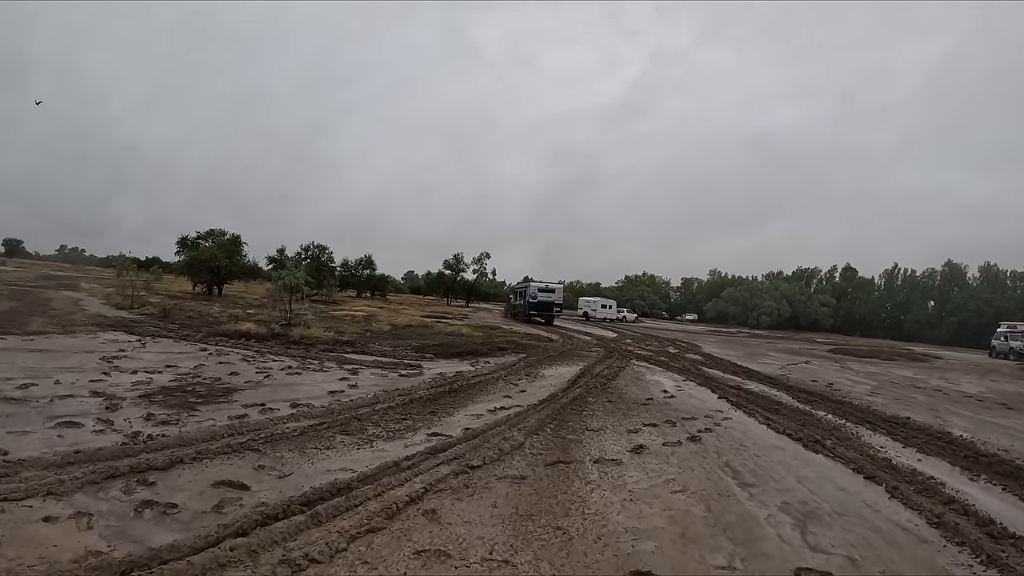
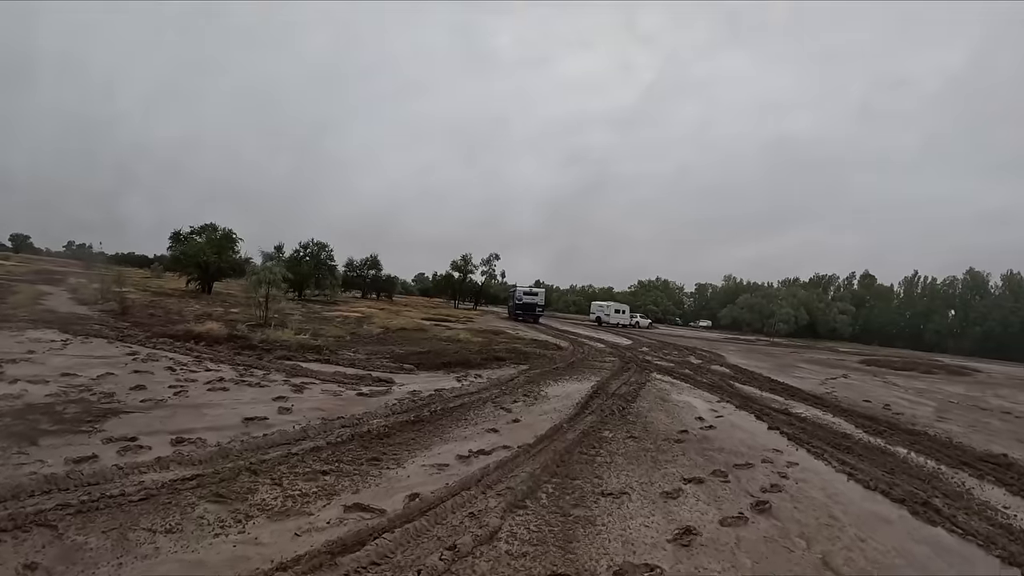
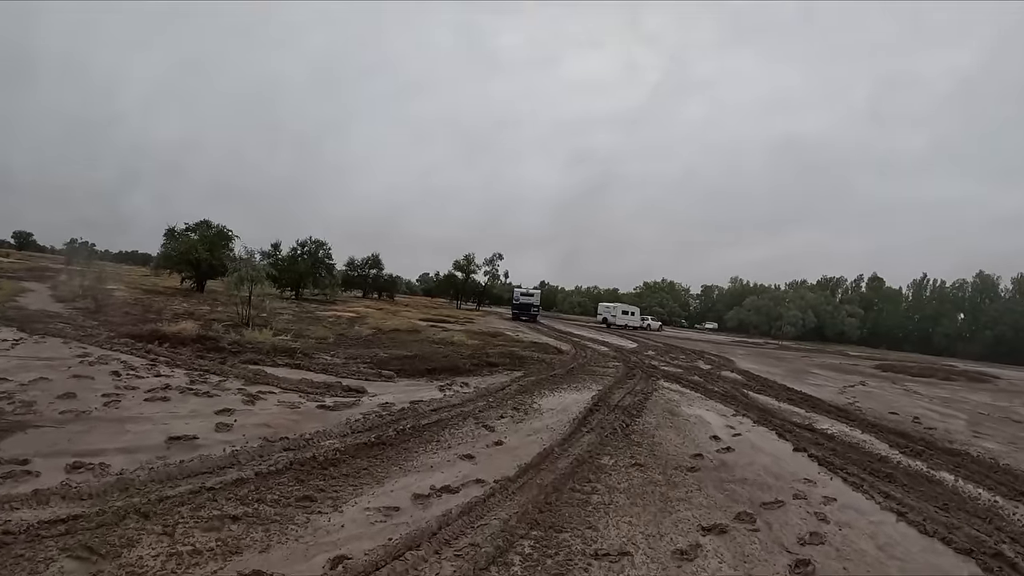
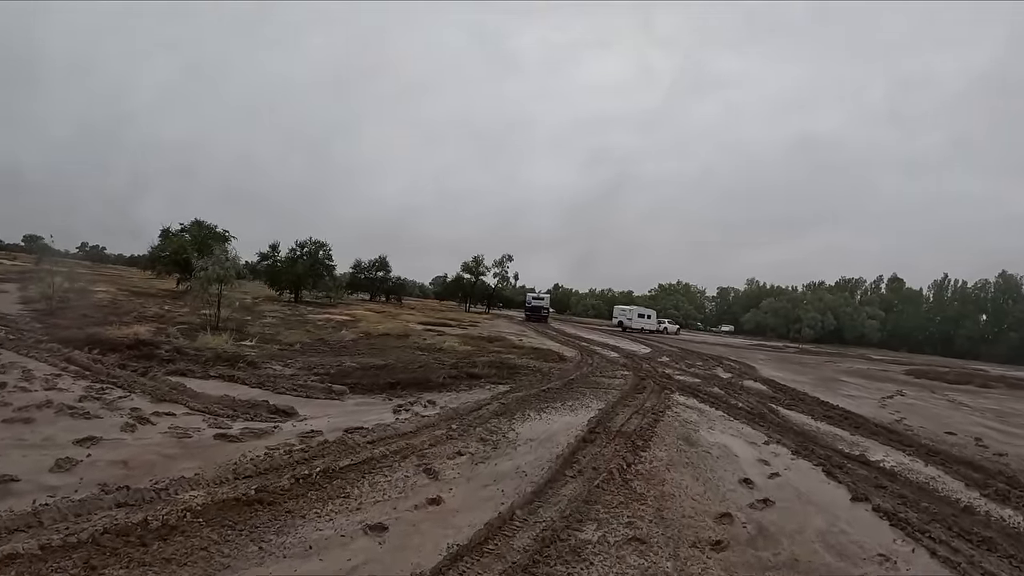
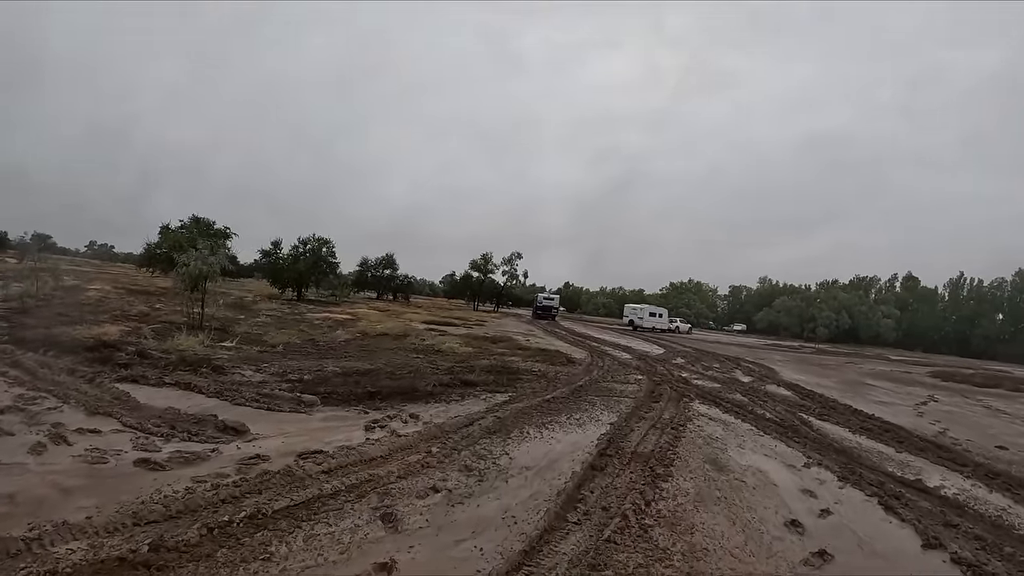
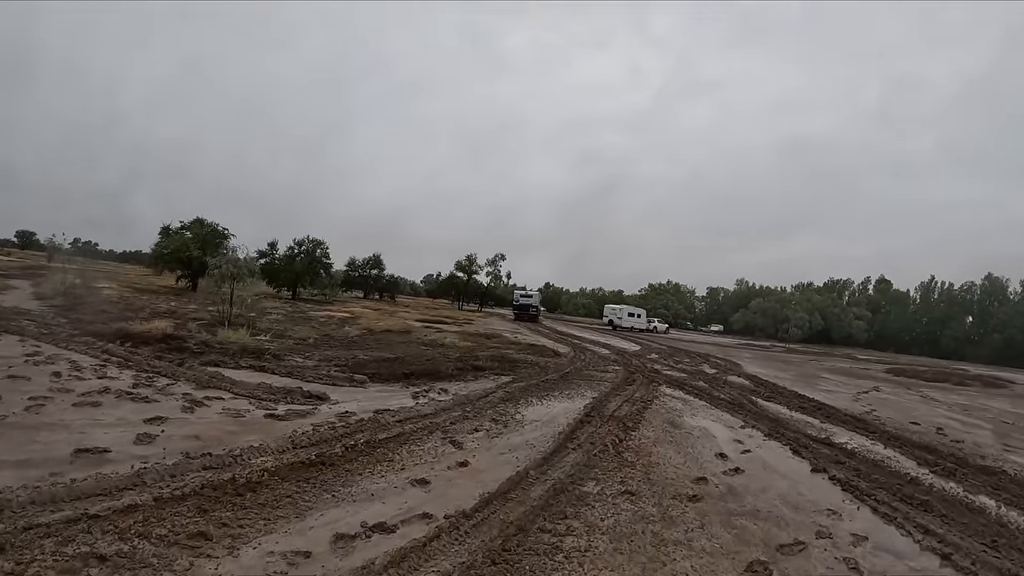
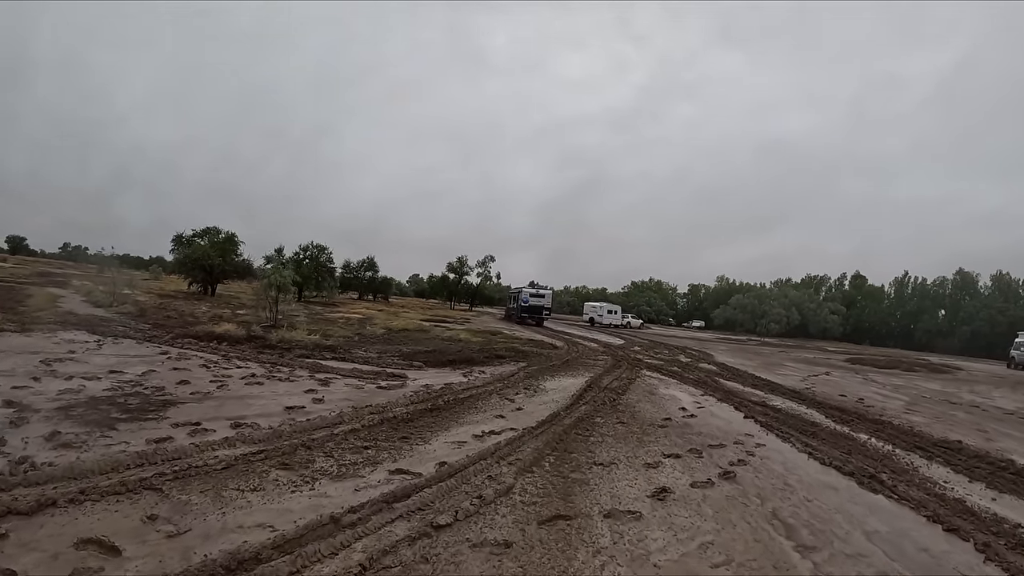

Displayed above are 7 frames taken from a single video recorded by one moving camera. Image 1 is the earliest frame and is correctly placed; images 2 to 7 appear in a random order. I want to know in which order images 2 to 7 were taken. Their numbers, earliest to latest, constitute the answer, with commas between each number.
7, 2, 3, 6, 4, 5
